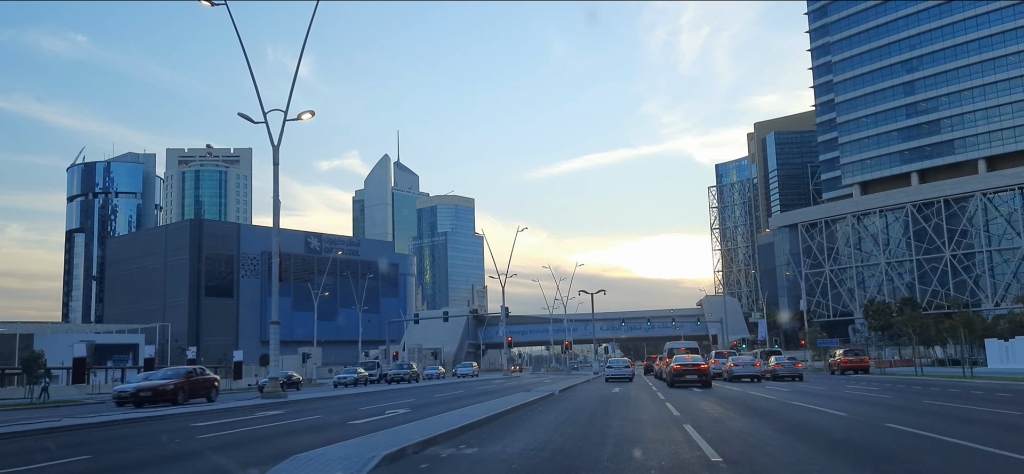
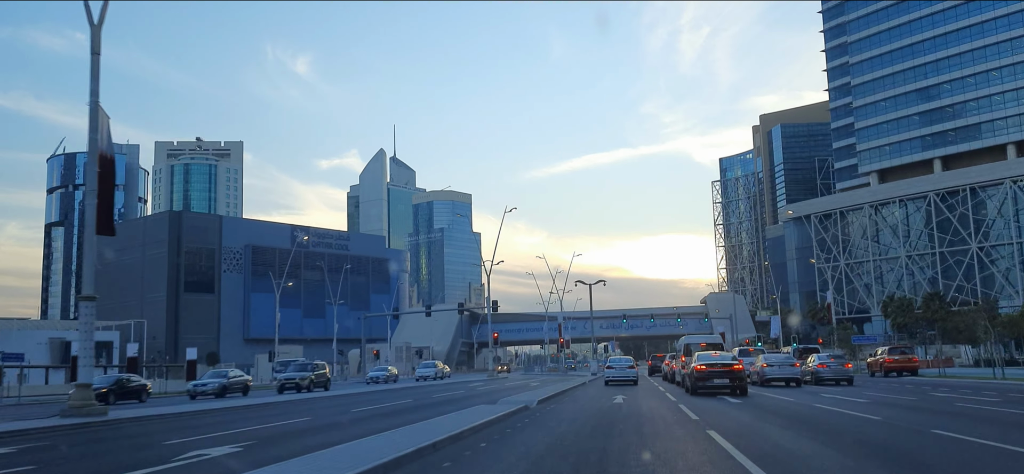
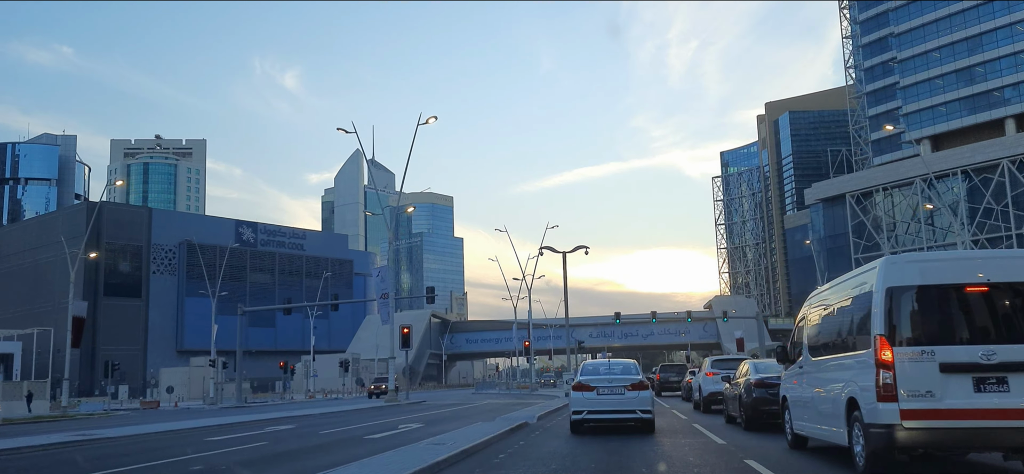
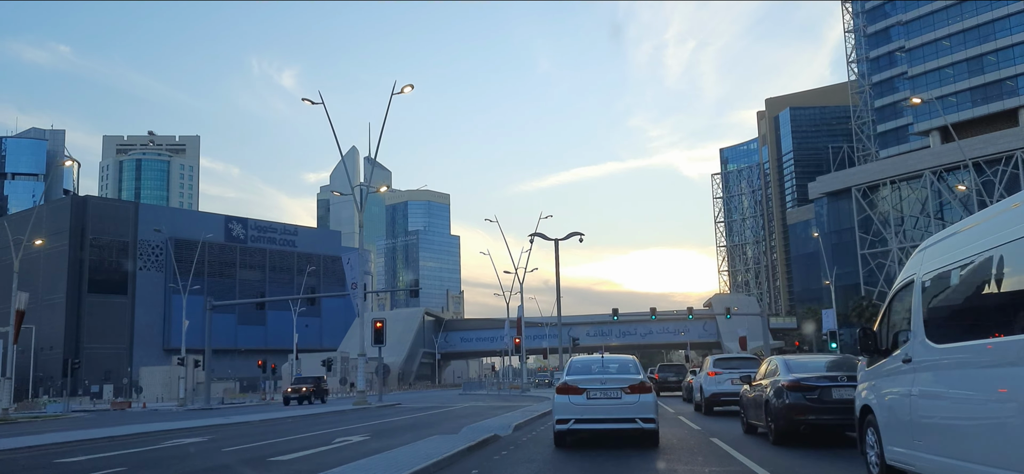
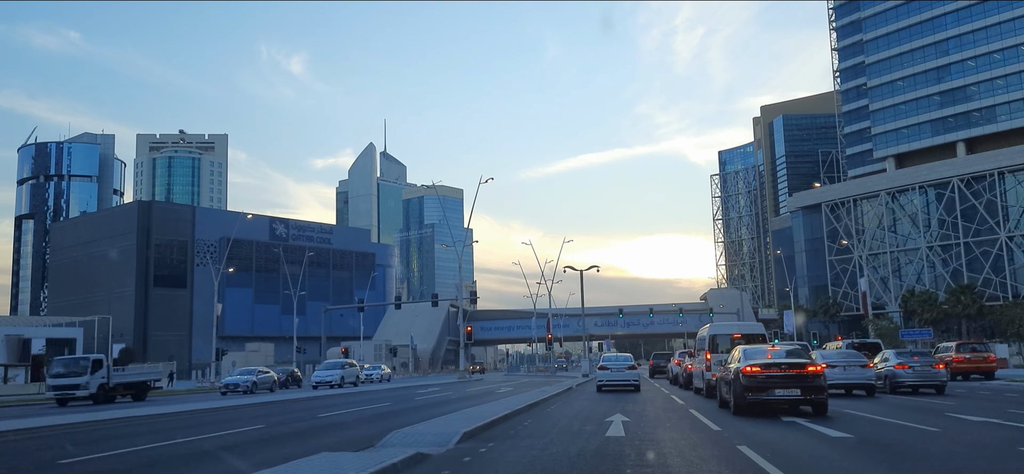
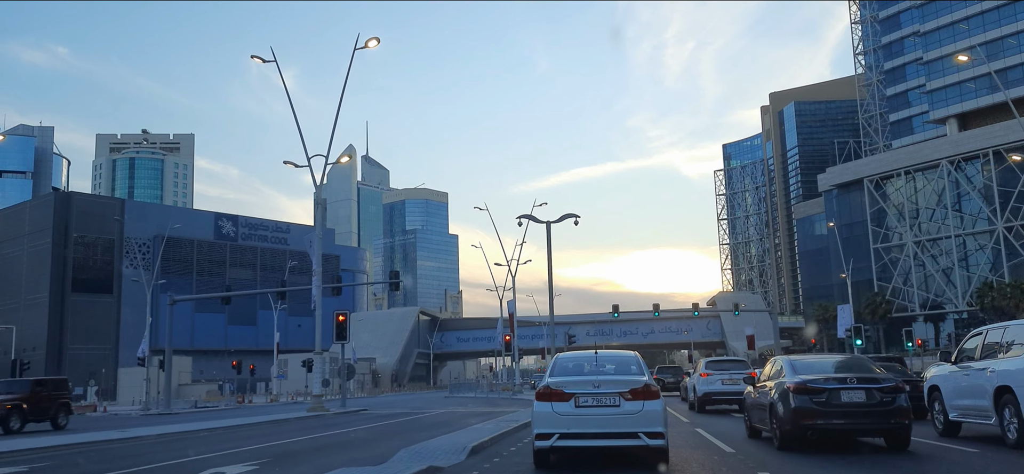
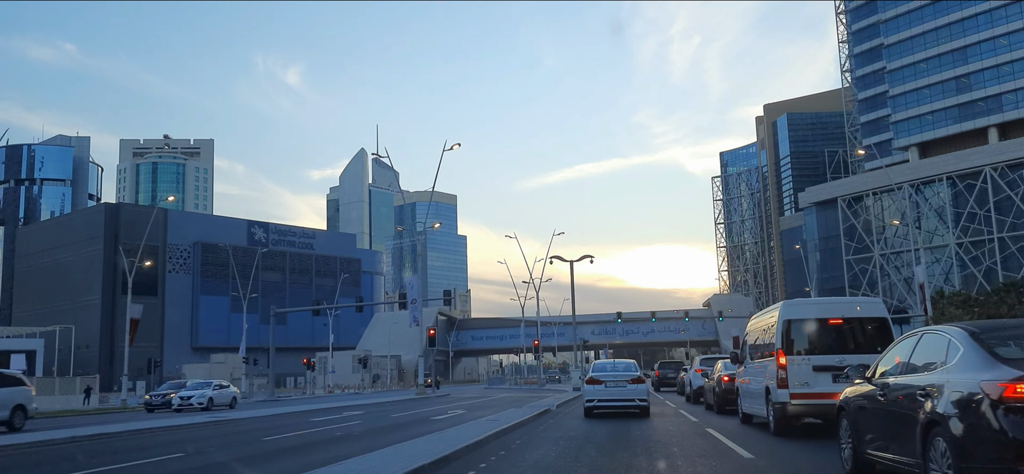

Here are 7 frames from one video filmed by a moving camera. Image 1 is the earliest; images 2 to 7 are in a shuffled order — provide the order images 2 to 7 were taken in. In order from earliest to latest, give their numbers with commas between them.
2, 5, 7, 3, 4, 6
